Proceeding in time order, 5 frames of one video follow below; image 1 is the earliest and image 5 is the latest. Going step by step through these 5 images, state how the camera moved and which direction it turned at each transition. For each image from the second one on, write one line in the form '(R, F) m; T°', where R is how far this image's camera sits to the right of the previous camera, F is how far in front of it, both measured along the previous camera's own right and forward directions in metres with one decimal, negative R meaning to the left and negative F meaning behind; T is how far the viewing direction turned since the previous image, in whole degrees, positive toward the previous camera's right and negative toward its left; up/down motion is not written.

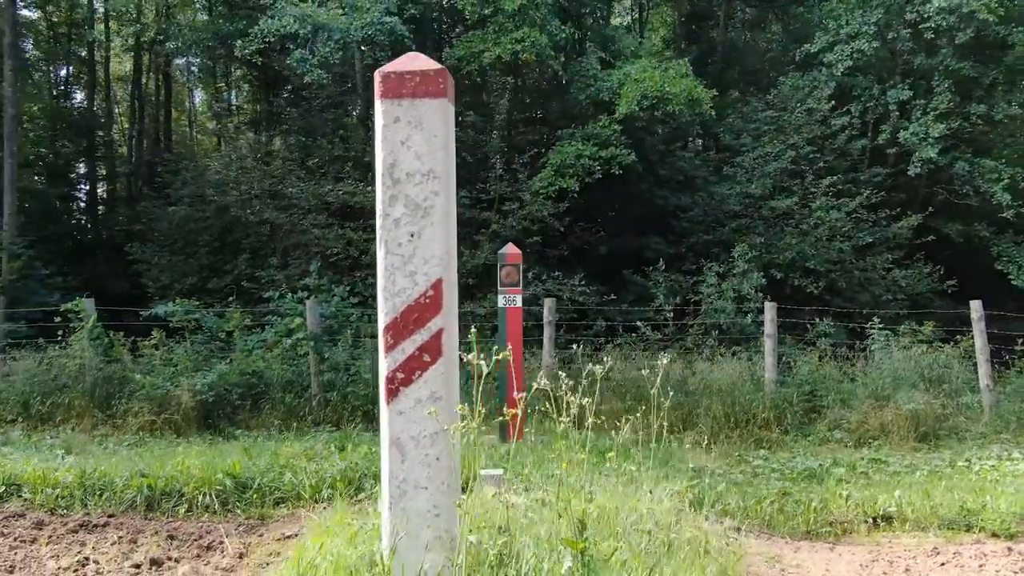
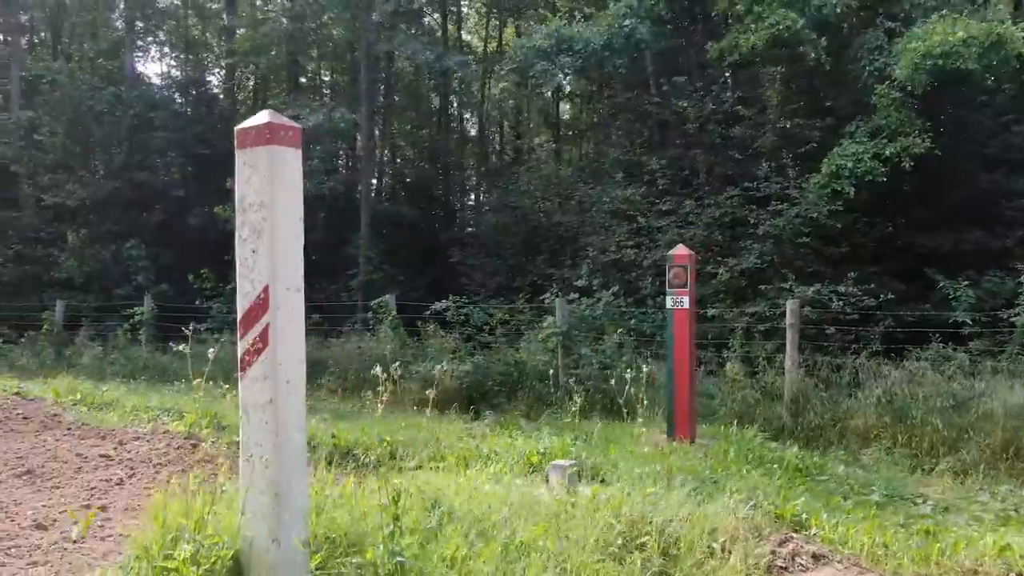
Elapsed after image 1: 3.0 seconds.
(+2.2, +0.1) m; -28°
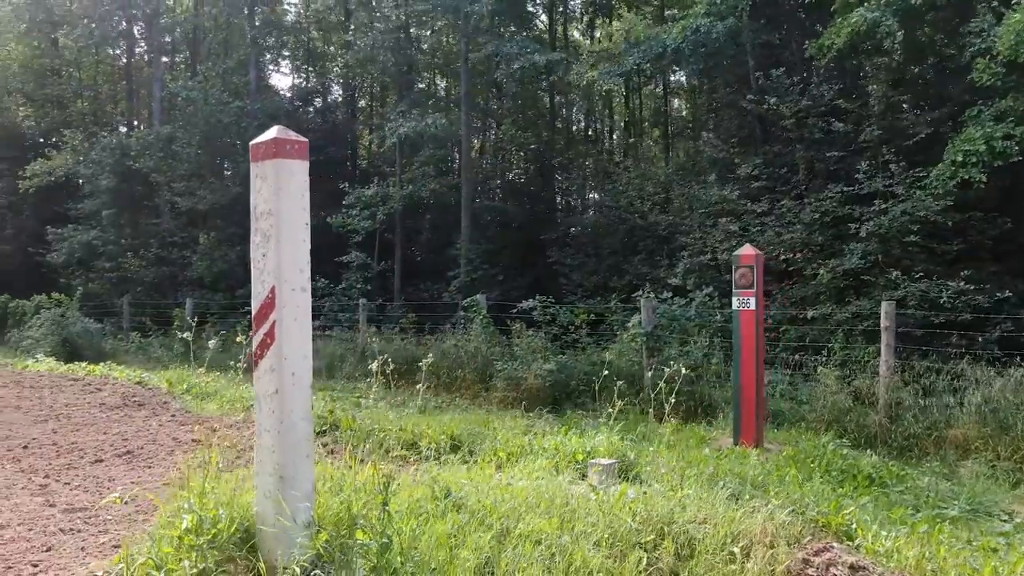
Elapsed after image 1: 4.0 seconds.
(+0.6, -0.1) m; -9°
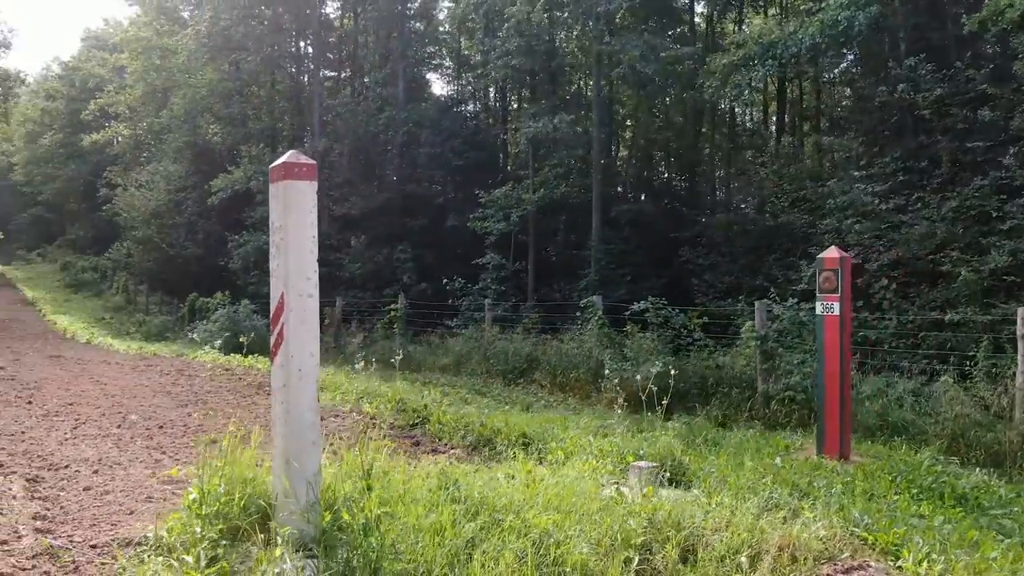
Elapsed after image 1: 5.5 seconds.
(+0.9, -0.1) m; -12°
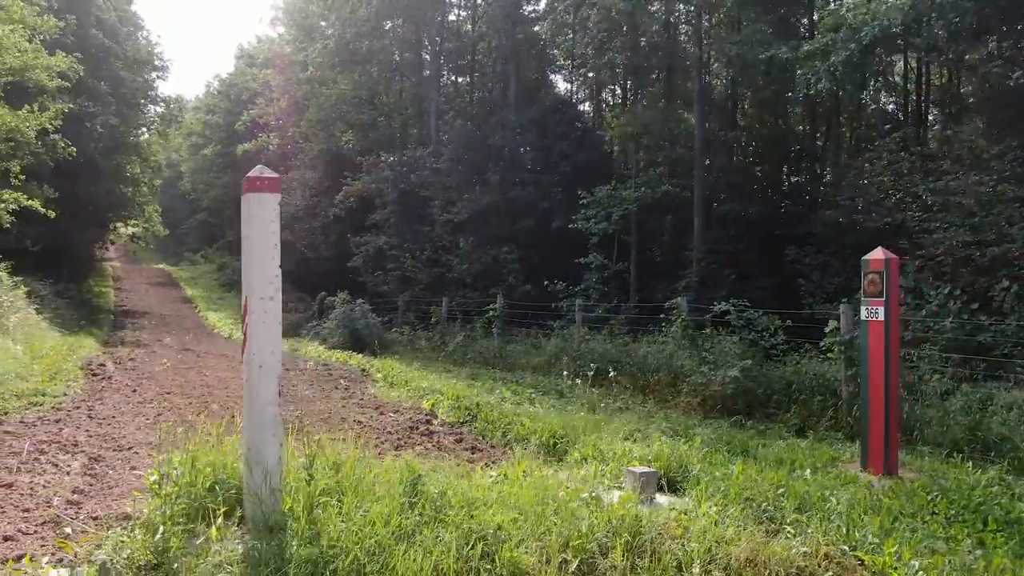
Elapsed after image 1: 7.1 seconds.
(+1.1, 0.0) m; -10°
